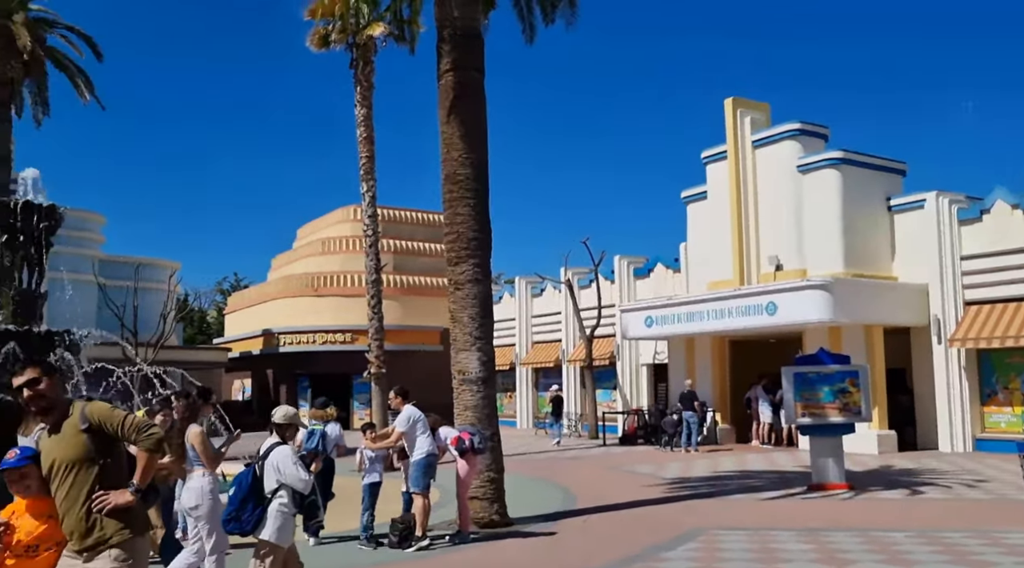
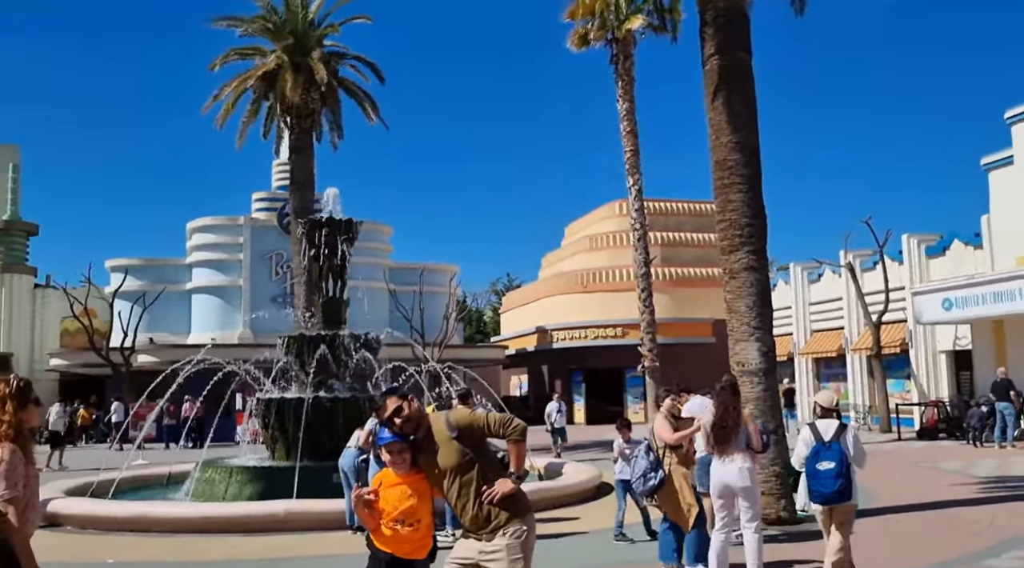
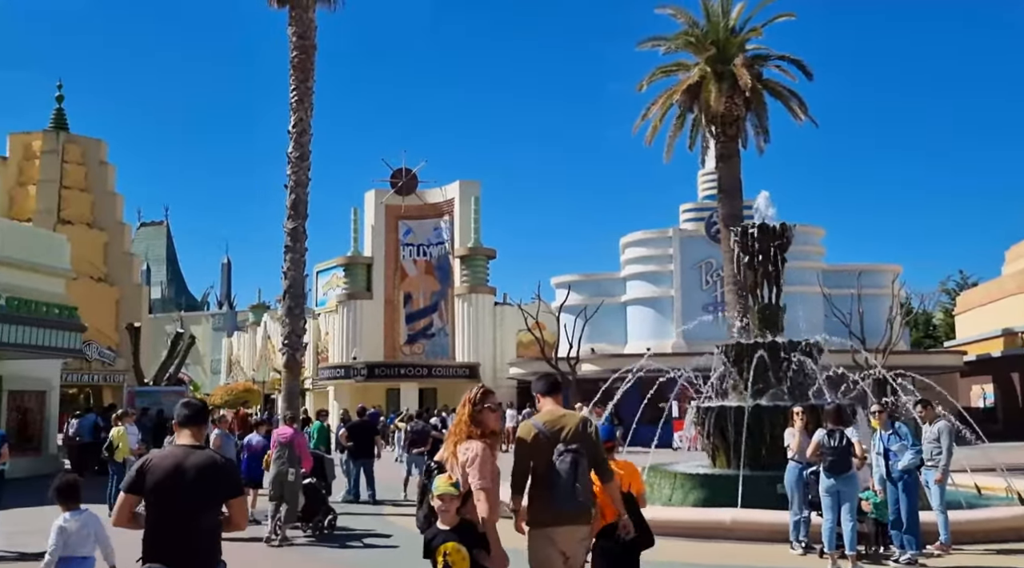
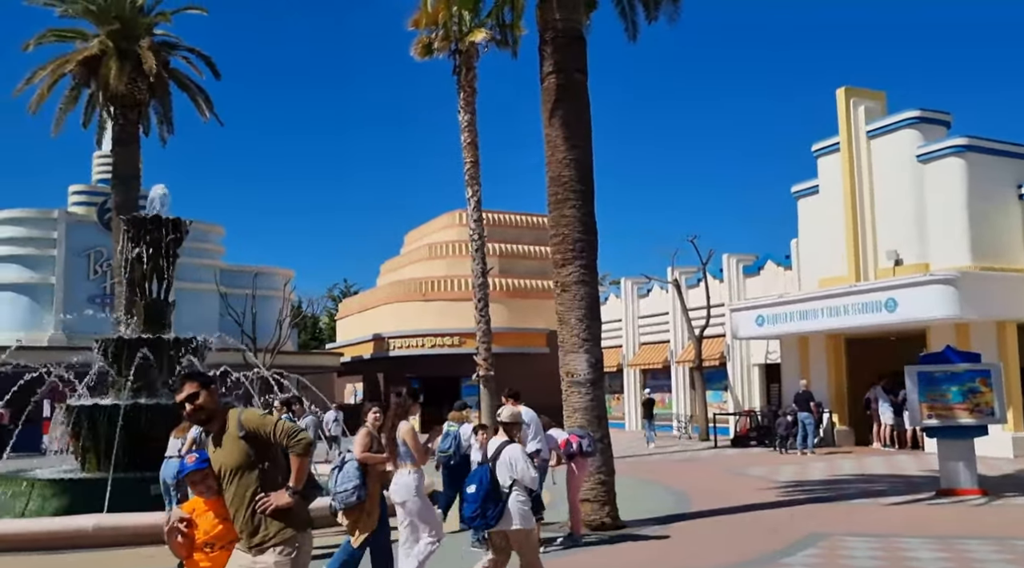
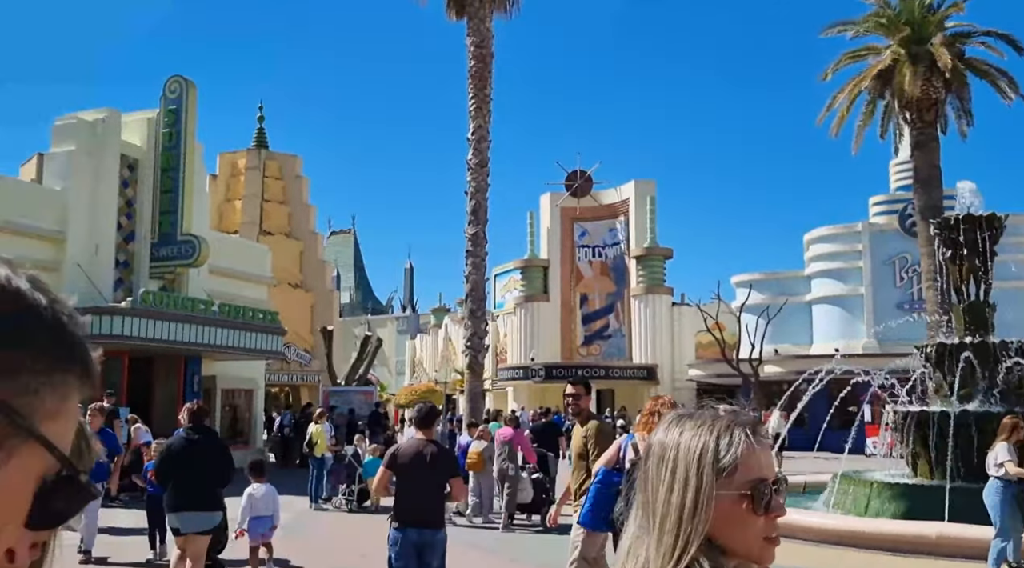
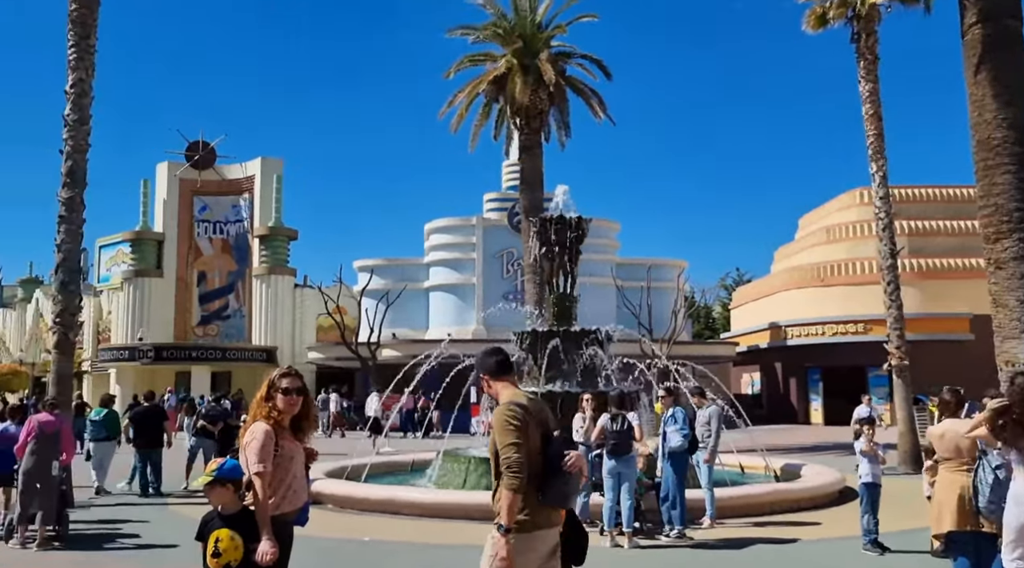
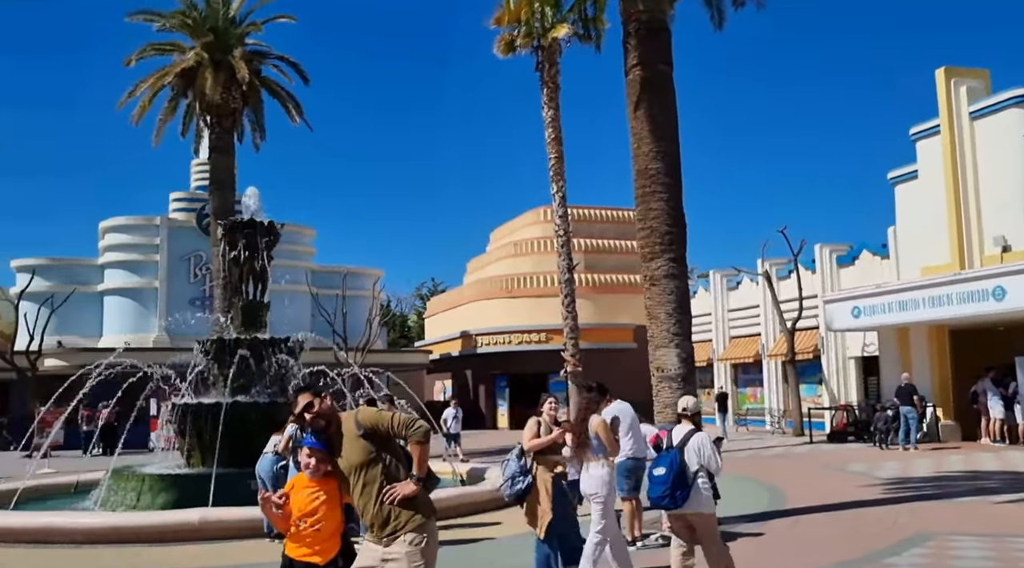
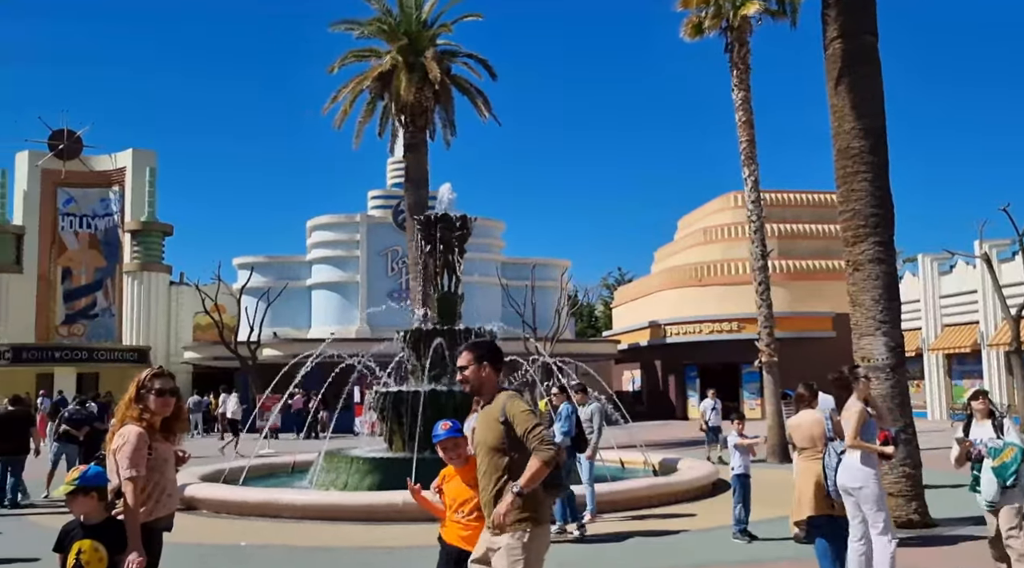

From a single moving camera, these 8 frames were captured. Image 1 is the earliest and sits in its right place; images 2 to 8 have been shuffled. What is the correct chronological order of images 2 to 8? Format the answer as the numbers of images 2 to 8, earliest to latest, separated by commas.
4, 7, 2, 8, 6, 3, 5
